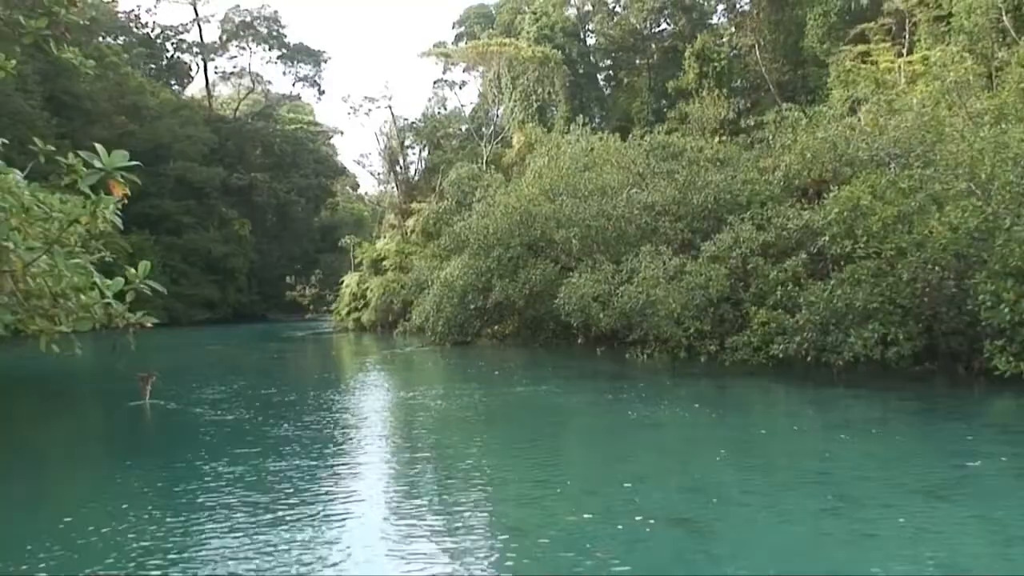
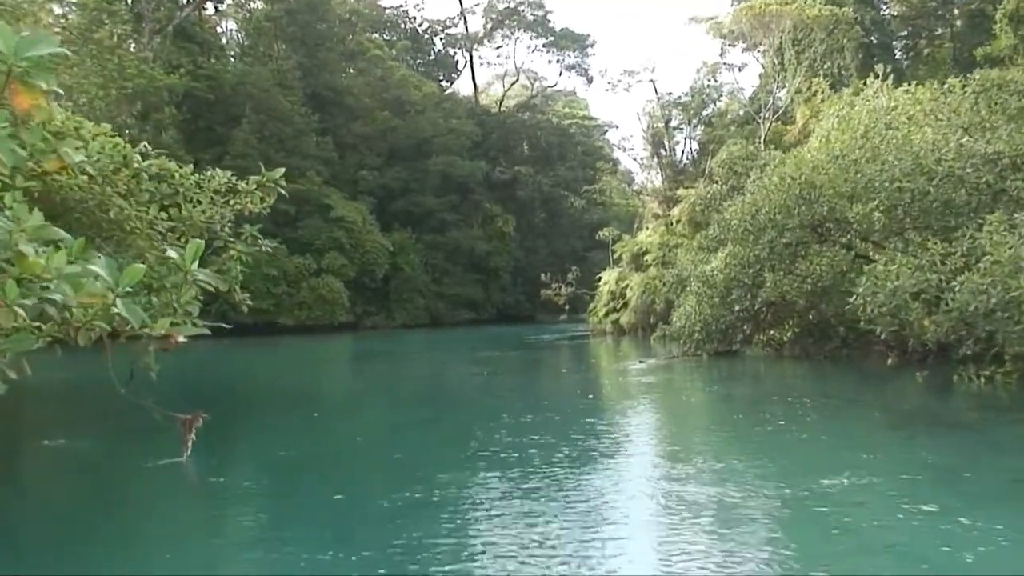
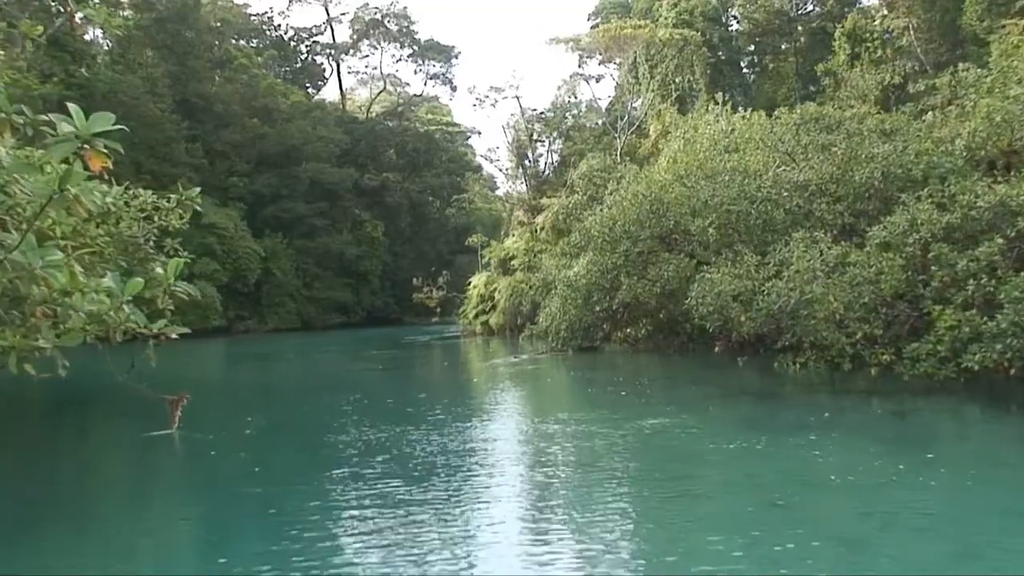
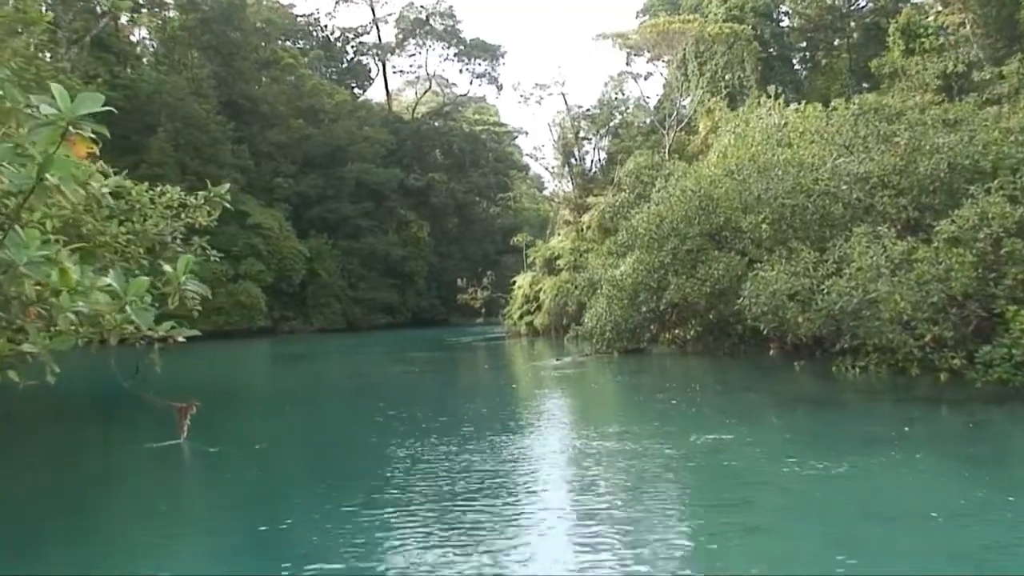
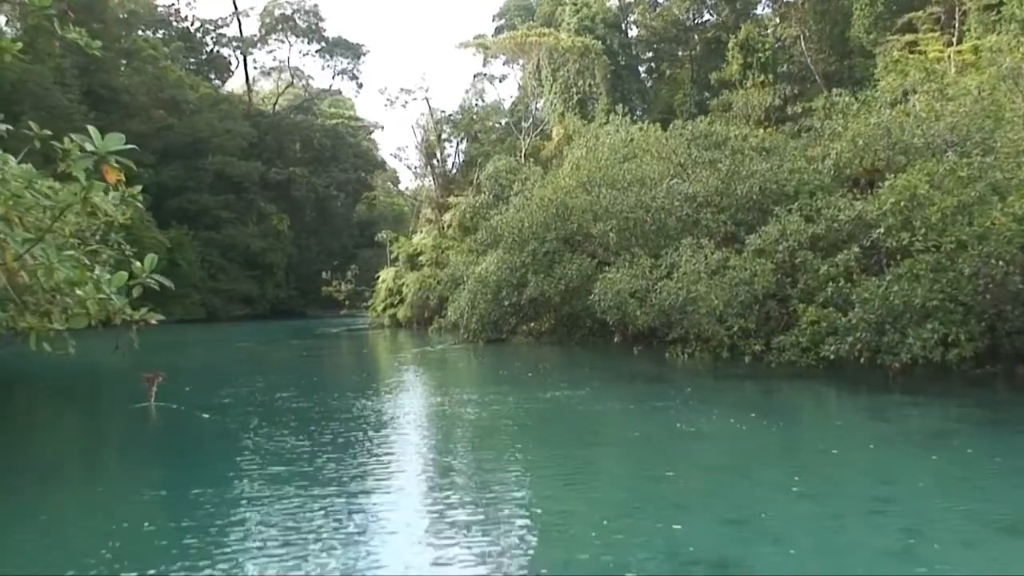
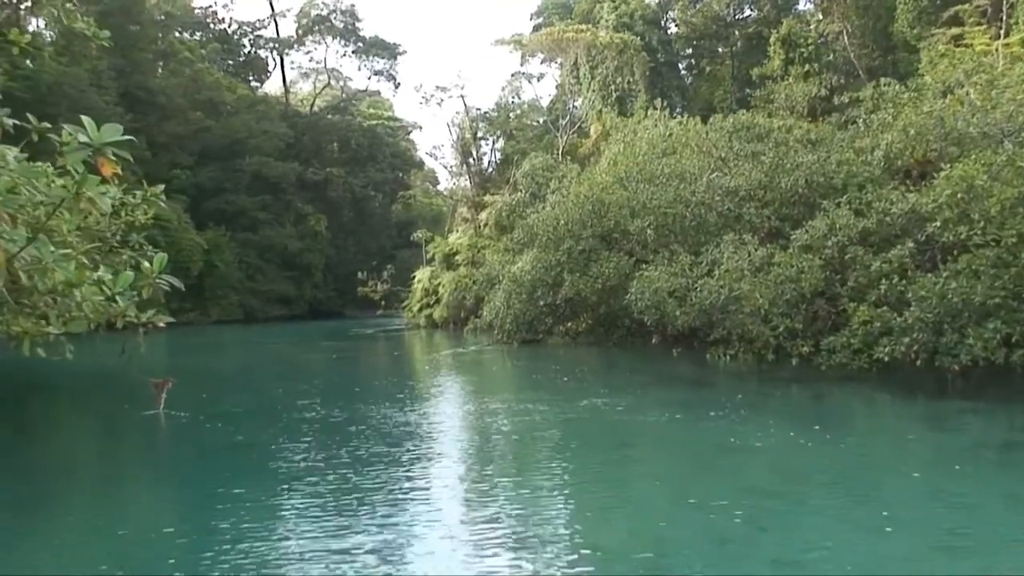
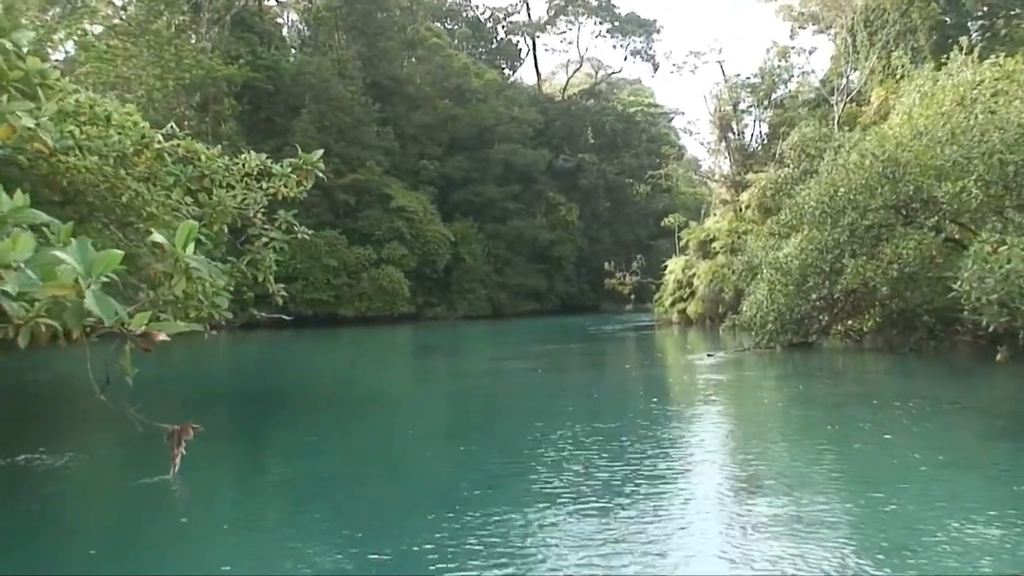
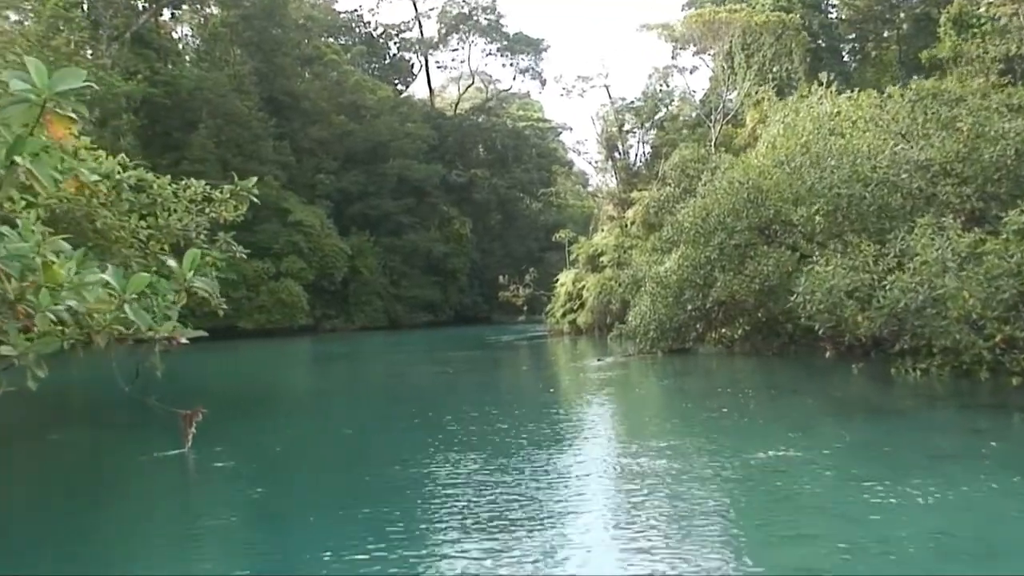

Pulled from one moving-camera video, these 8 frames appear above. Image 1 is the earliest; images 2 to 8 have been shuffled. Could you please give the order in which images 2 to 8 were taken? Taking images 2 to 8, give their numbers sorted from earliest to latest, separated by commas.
5, 6, 3, 4, 8, 2, 7
